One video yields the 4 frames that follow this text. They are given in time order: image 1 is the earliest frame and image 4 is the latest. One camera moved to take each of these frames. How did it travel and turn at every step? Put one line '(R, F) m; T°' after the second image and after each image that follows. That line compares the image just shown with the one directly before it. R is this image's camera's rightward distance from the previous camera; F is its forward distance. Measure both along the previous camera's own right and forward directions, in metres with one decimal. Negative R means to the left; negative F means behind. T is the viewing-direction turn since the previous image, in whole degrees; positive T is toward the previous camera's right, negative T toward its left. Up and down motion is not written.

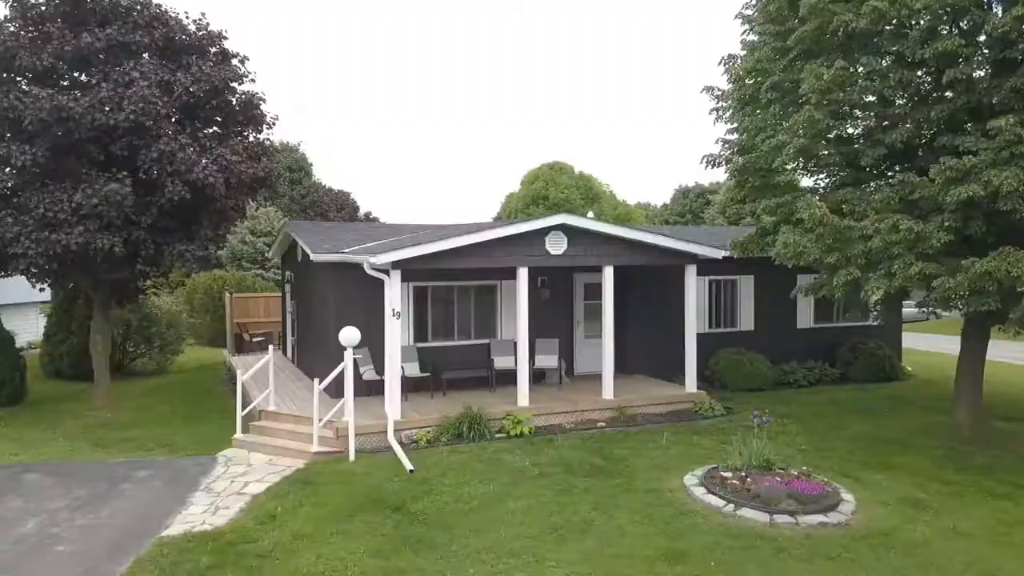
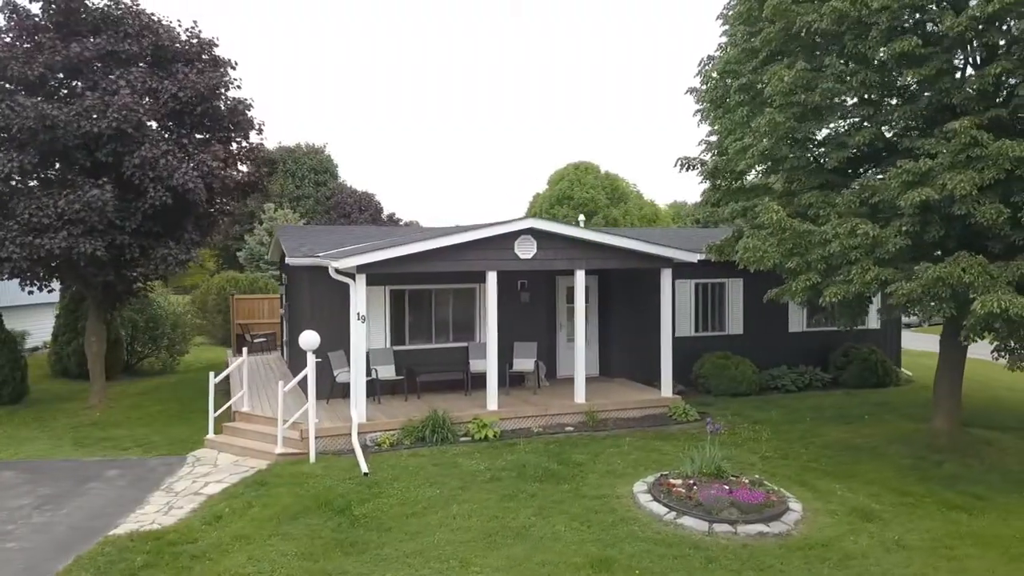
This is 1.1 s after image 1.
(+0.9, 0.0) m; -2°
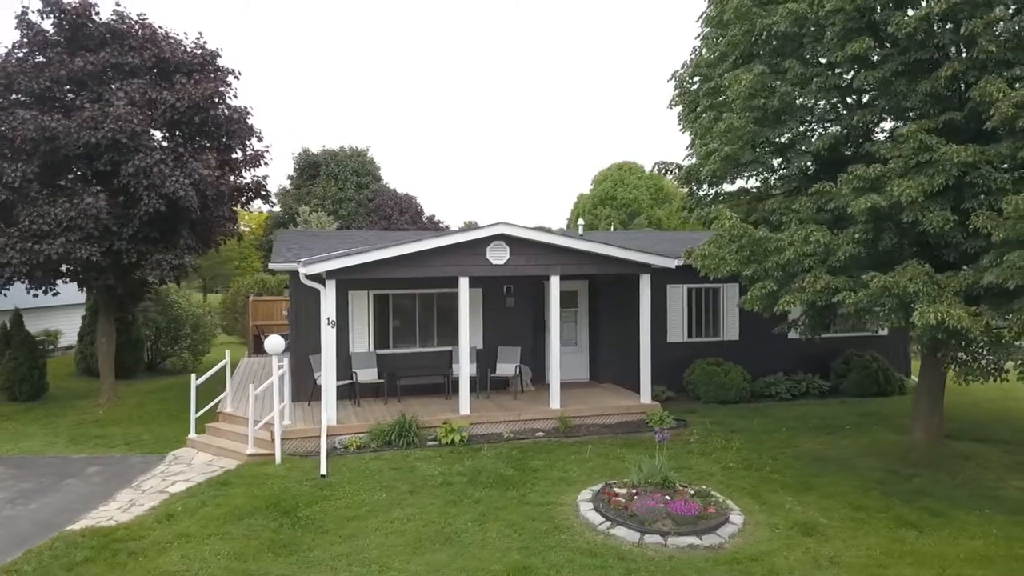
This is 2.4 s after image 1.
(+1.1, 0.0) m; -4°
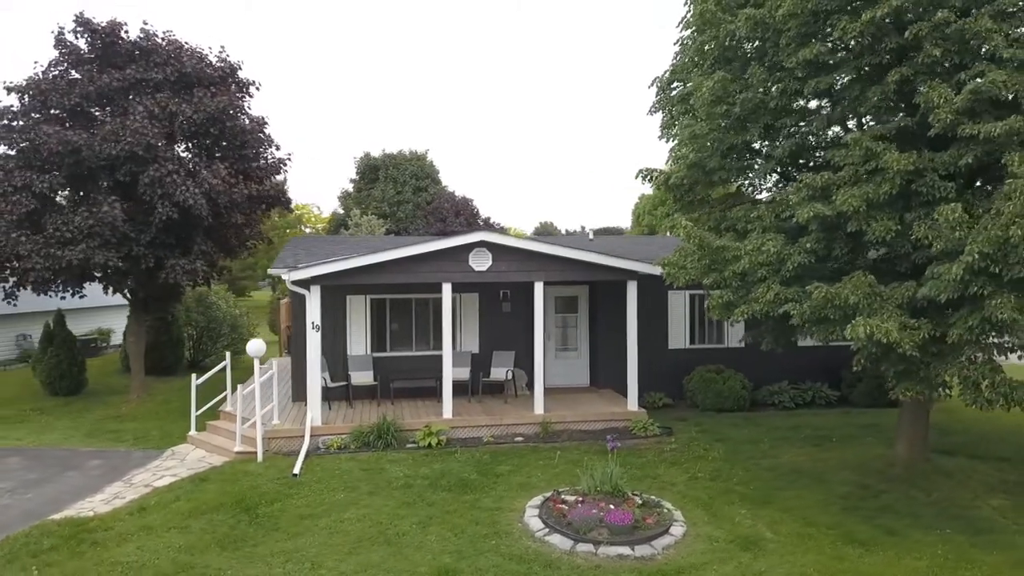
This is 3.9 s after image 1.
(+1.2, -0.1) m; -5°
